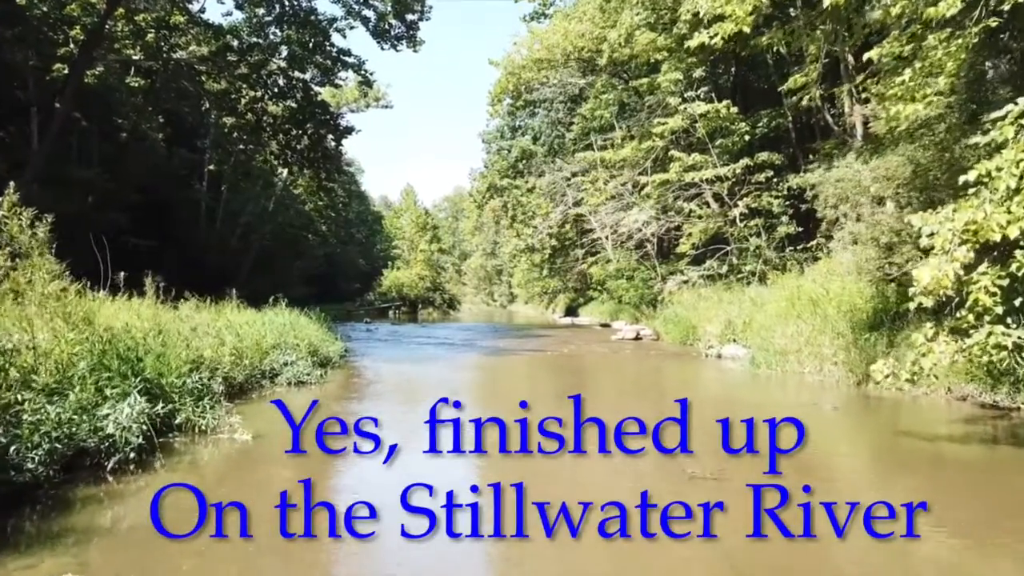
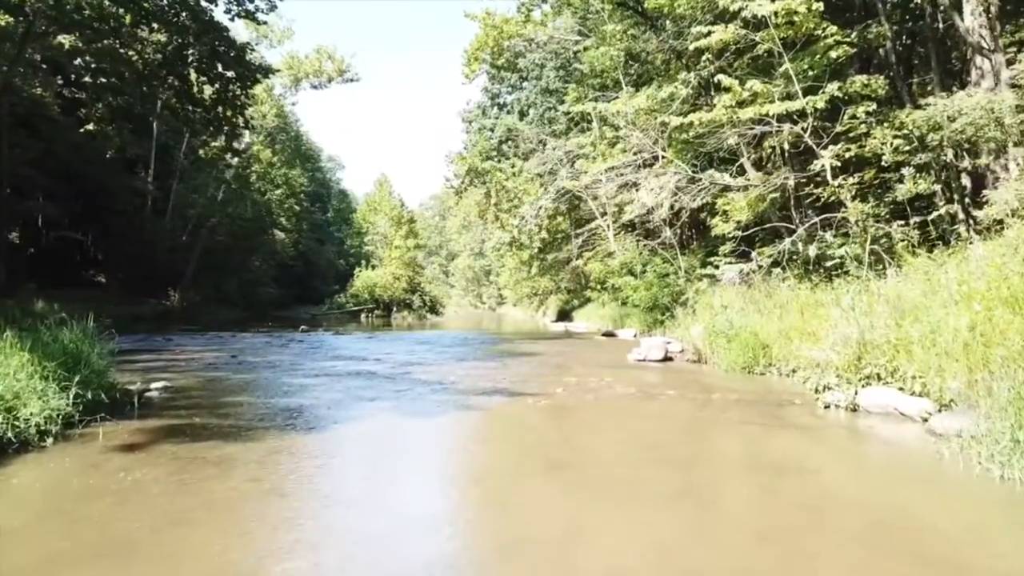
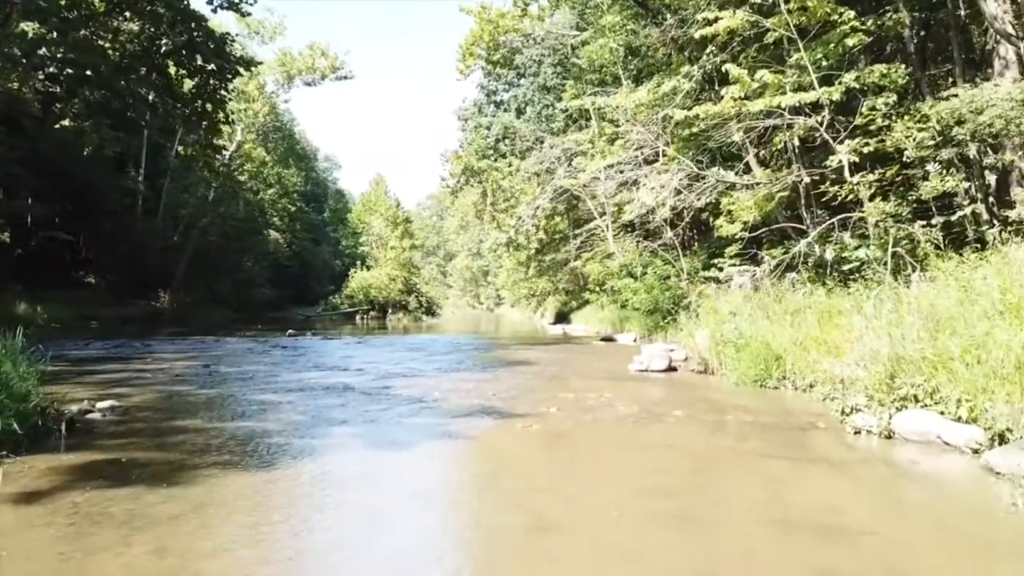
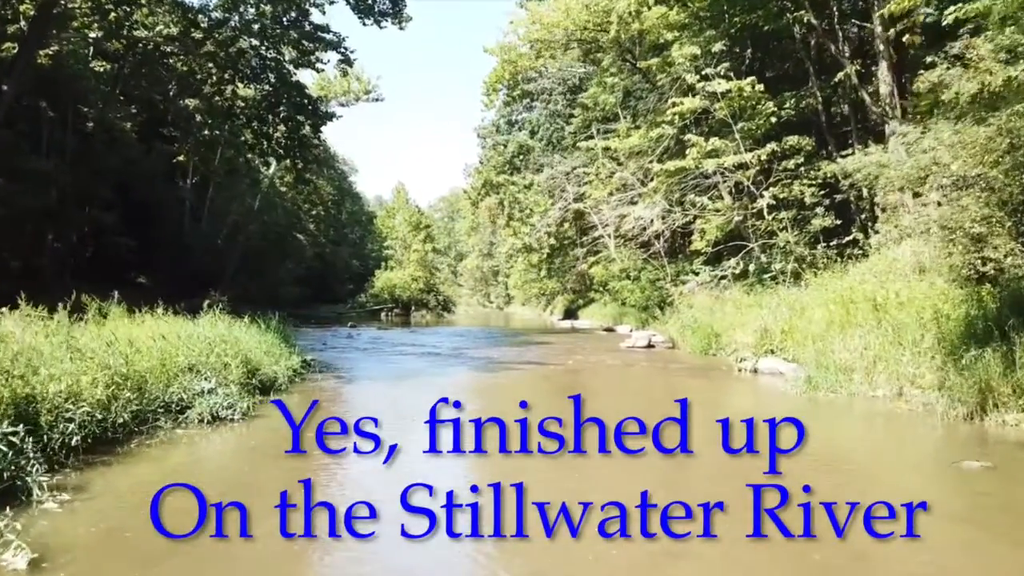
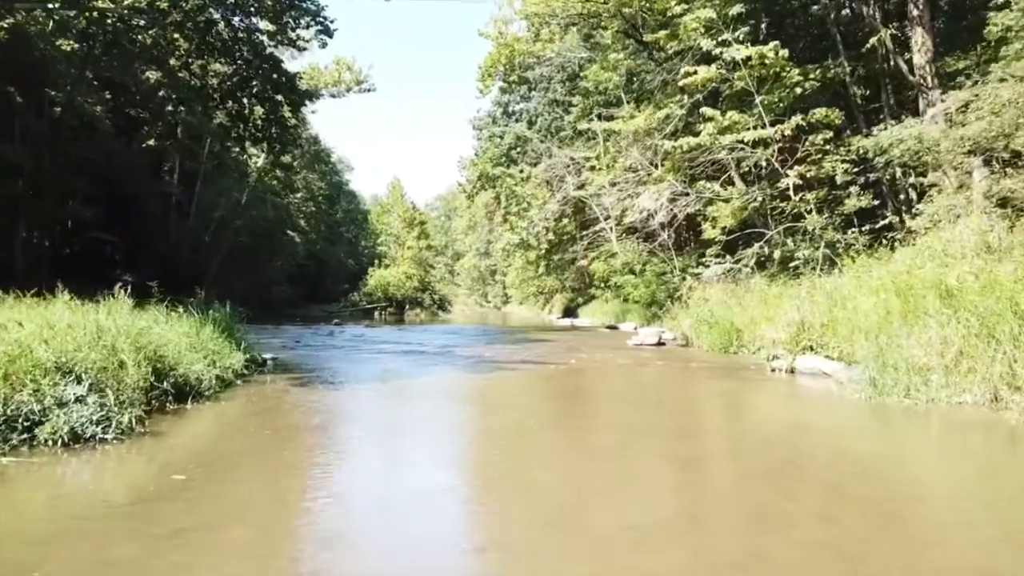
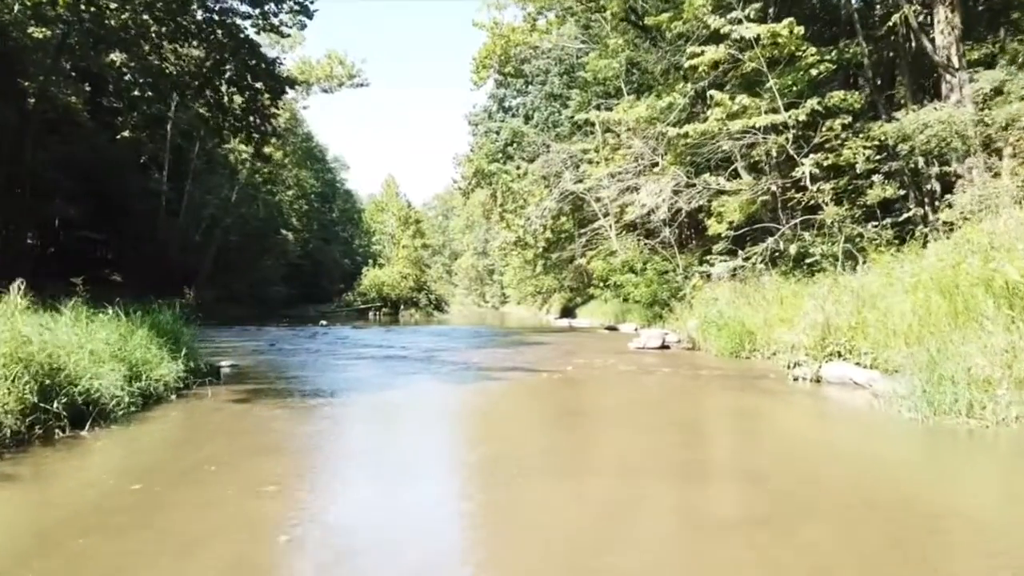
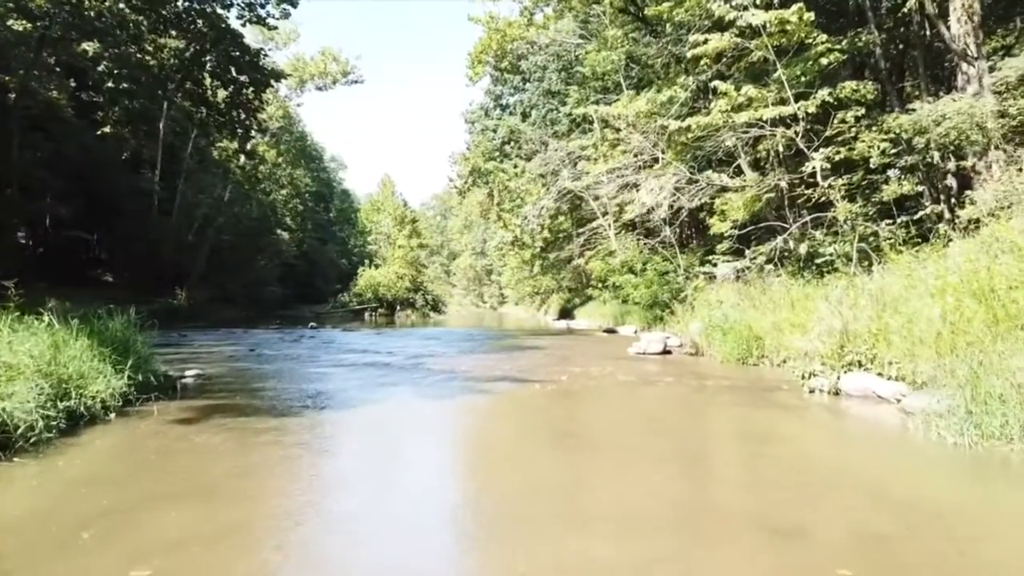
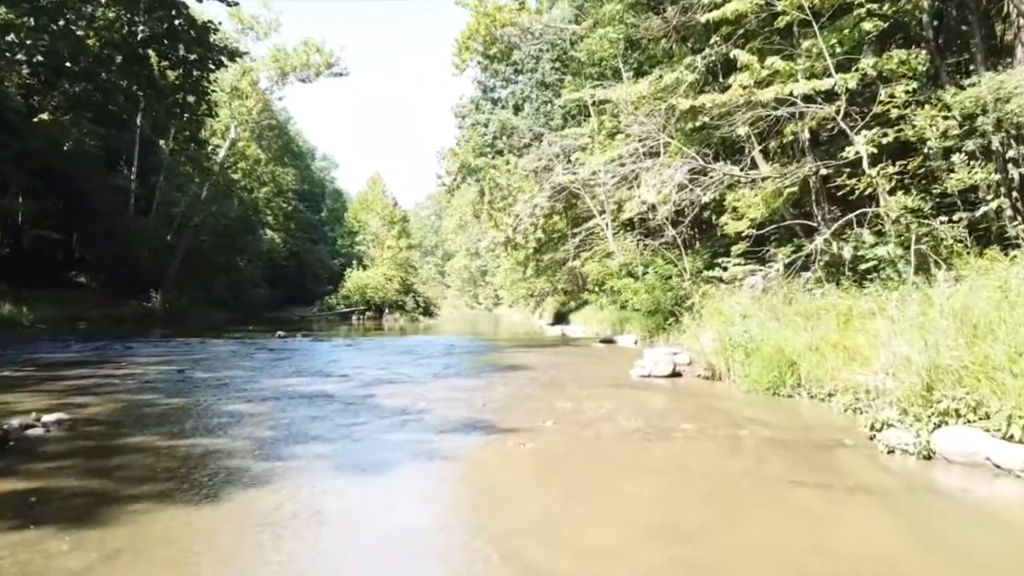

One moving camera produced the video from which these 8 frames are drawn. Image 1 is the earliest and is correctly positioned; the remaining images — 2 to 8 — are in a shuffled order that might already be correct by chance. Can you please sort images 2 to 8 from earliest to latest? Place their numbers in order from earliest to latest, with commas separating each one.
4, 5, 6, 7, 2, 3, 8
